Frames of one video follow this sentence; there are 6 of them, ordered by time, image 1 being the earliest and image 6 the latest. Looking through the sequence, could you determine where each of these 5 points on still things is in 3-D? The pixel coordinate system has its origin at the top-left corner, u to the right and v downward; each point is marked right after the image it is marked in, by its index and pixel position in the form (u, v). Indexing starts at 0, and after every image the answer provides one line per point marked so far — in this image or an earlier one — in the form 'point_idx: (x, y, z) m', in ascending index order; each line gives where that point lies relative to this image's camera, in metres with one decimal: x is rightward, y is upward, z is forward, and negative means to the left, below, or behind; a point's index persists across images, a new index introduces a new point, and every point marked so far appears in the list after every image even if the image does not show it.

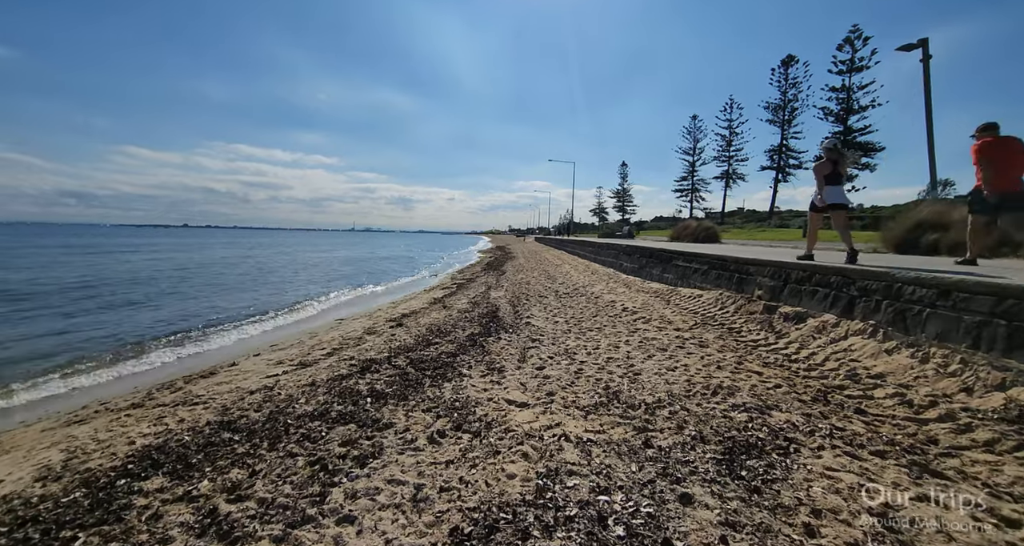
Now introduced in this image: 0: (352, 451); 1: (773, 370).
0: (-1.5, -1.7, +3.7) m
1: (+3.6, -1.3, +5.3) m
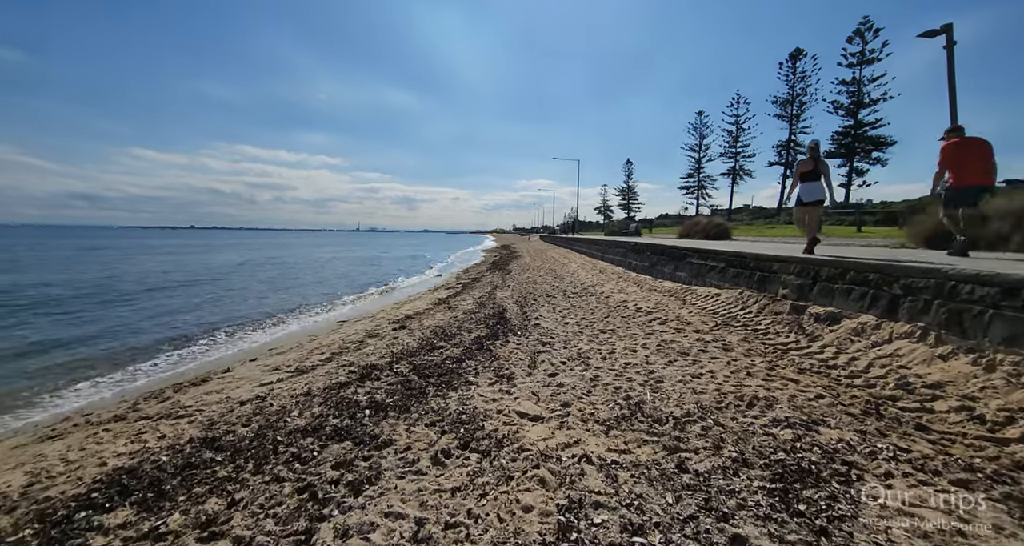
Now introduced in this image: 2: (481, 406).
0: (-1.4, -1.7, +3.3) m
1: (+3.7, -1.3, +4.8) m
2: (-0.4, -1.6, +4.7) m
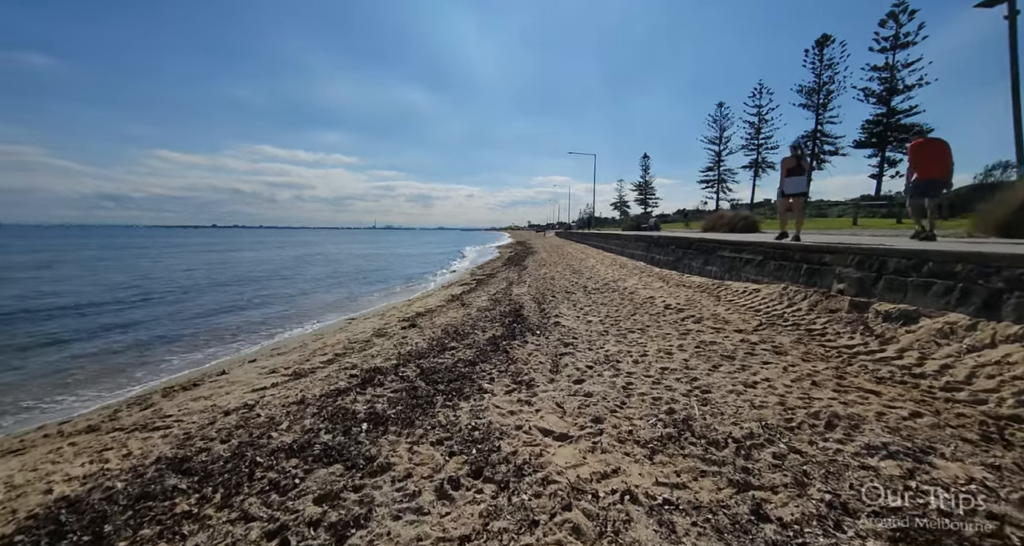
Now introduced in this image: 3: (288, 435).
0: (-1.2, -1.6, +2.6) m
1: (+3.9, -1.2, +4.0) m
2: (-0.2, -1.5, +4.0) m
3: (-2.2, -1.6, +3.8) m
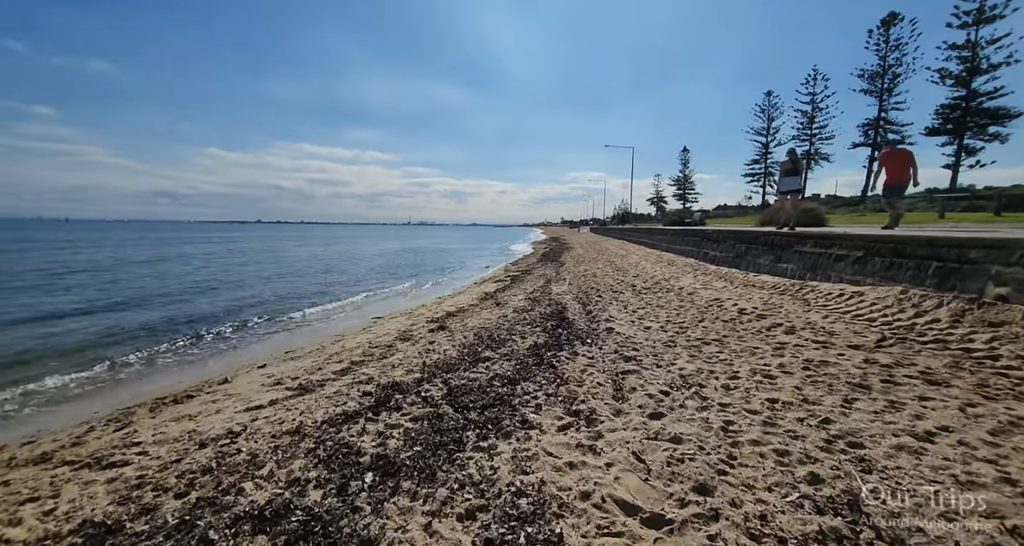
0: (-0.9, -1.6, +1.5) m
1: (+4.3, -1.2, +2.5) m
2: (+0.3, -1.5, +2.8) m
3: (-1.7, -1.5, +2.8) m
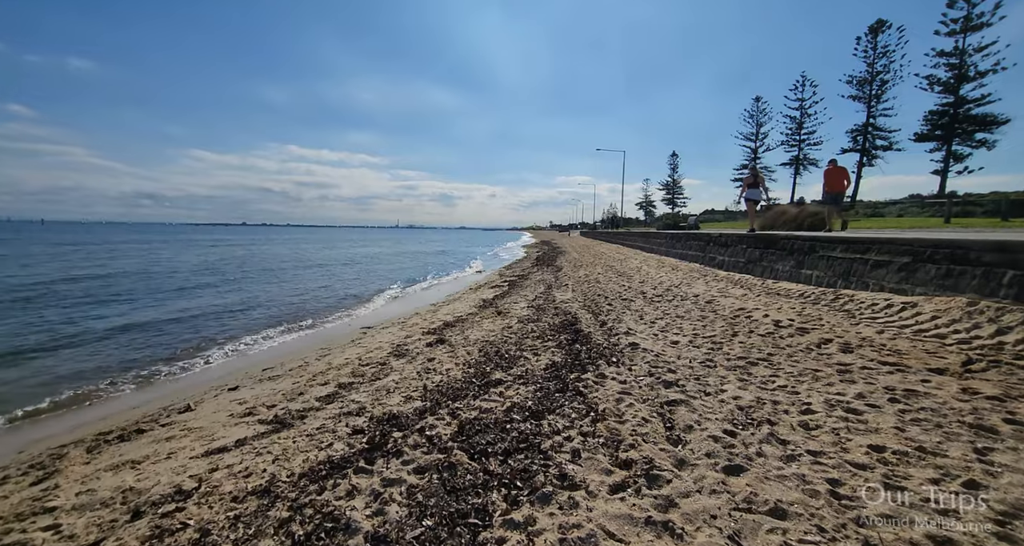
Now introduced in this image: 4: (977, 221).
0: (-0.6, -1.7, +0.7) m
1: (+4.6, -1.3, +1.7) m
2: (+0.6, -1.6, +1.9) m
3: (-1.4, -1.6, +1.9) m
4: (+22.7, +2.5, +18.6) m
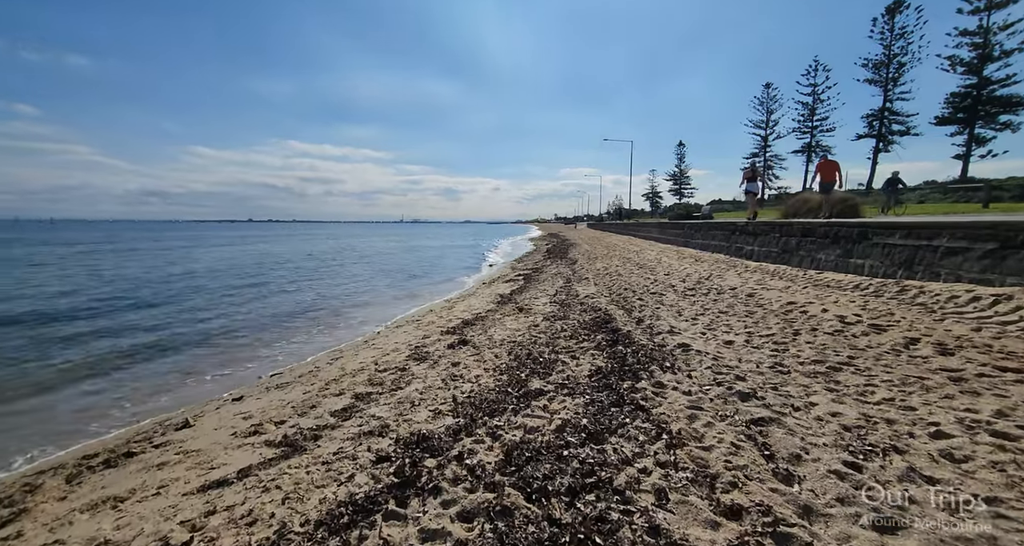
0: (-0.2, -1.7, 0.0) m
1: (+5.1, -1.2, +0.9) m
2: (+1.0, -1.5, +1.2) m
3: (-1.0, -1.6, +1.2) m
4: (+23.3, +3.1, +17.5) m
